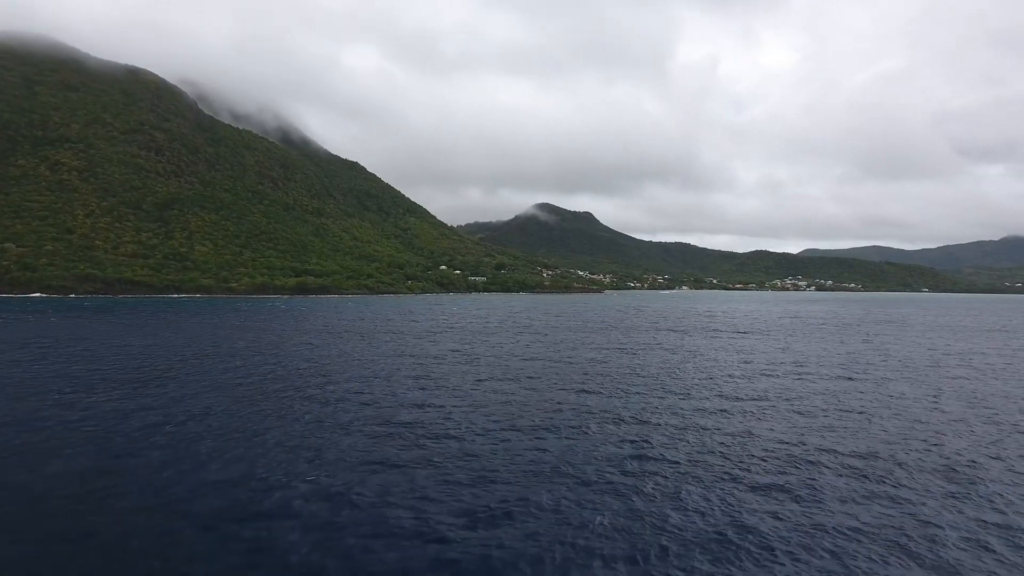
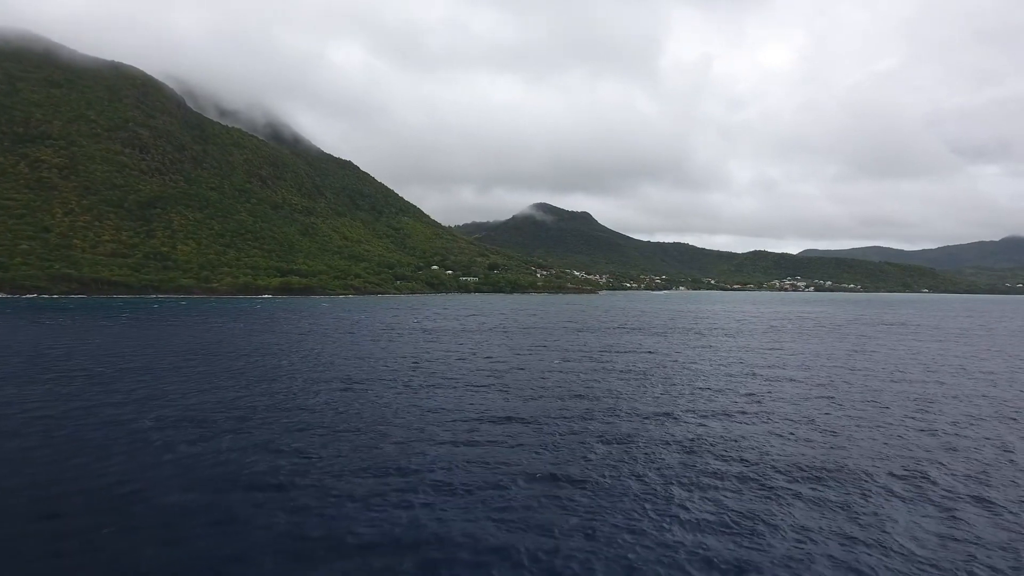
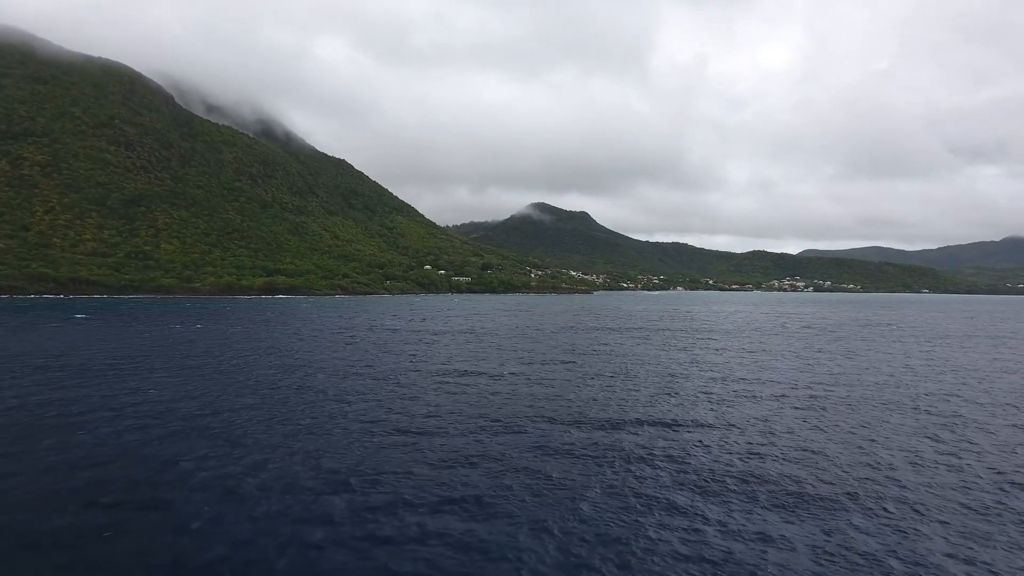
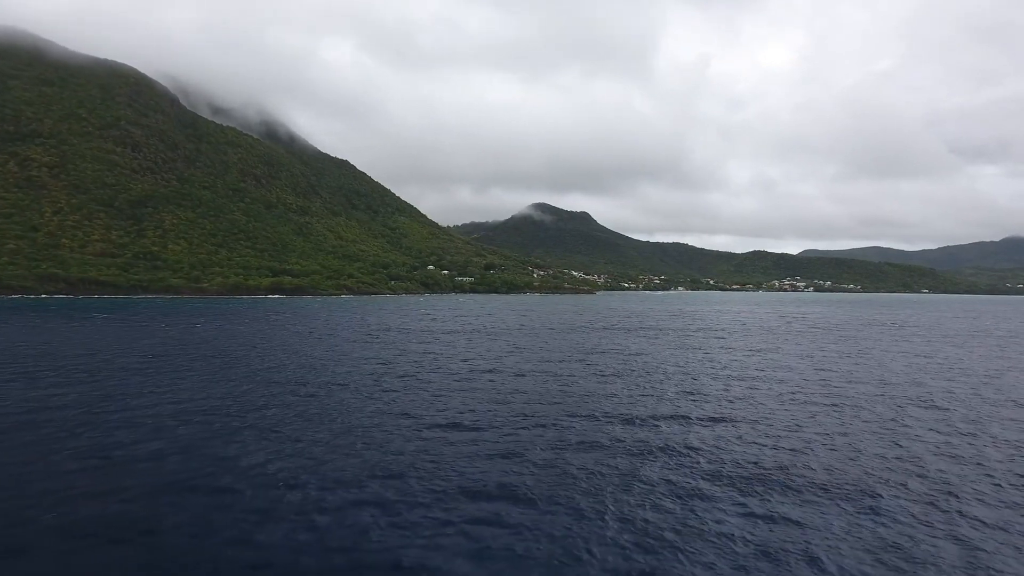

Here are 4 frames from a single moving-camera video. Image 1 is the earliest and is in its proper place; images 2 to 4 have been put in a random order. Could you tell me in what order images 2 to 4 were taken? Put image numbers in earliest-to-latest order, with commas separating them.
2, 4, 3
